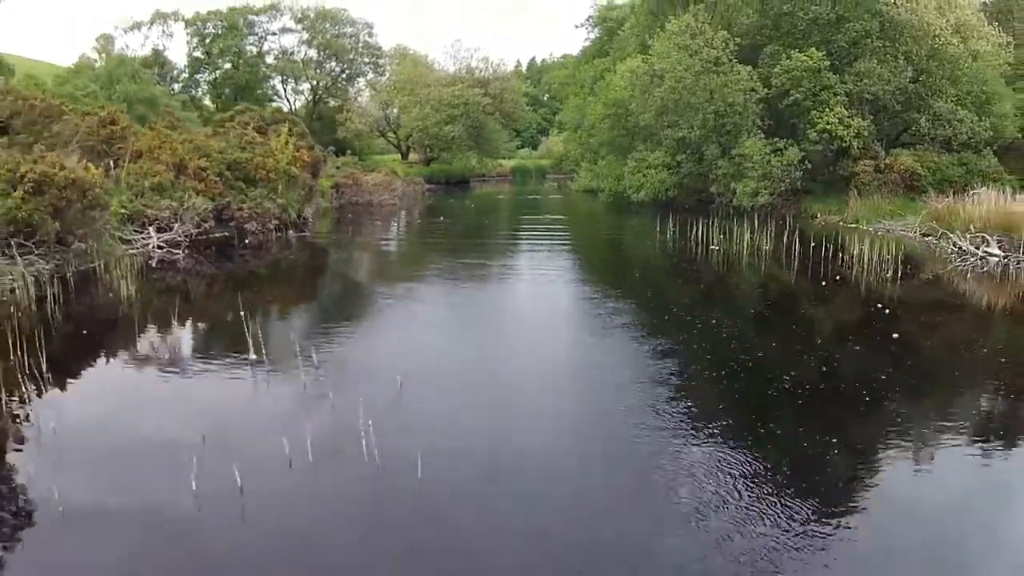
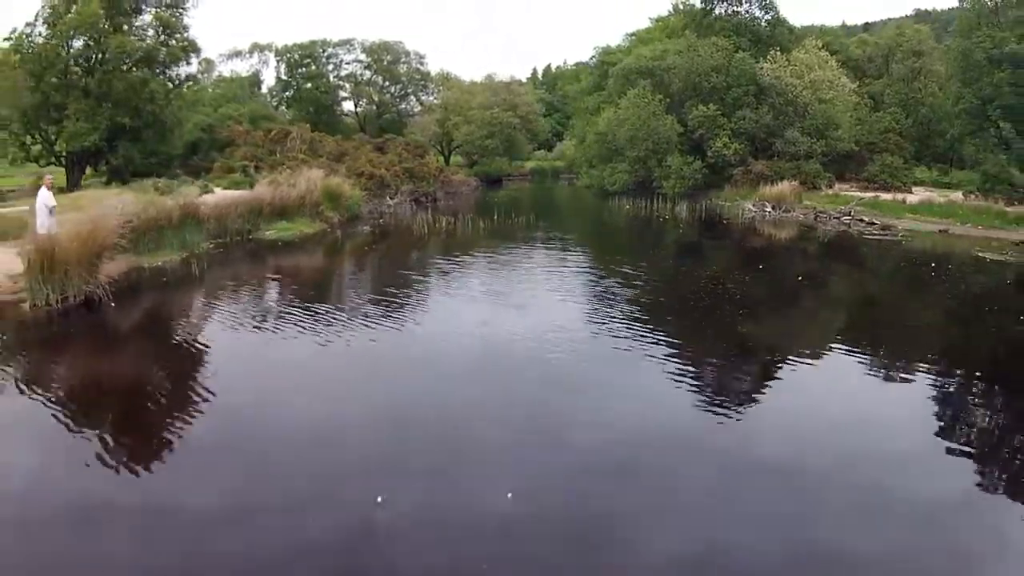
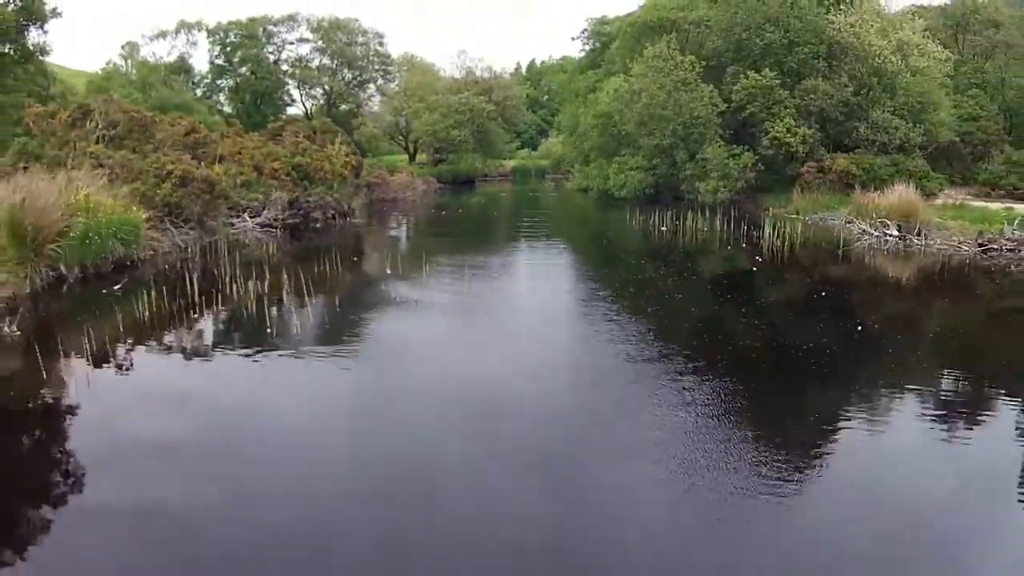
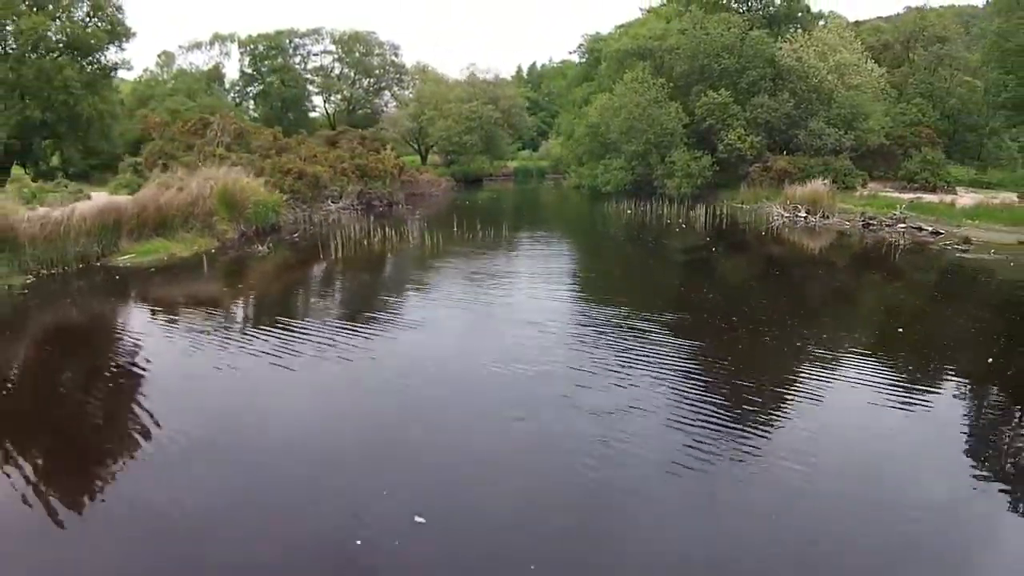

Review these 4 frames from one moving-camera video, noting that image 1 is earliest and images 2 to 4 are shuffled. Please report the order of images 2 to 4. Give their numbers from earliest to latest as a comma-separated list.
3, 4, 2
